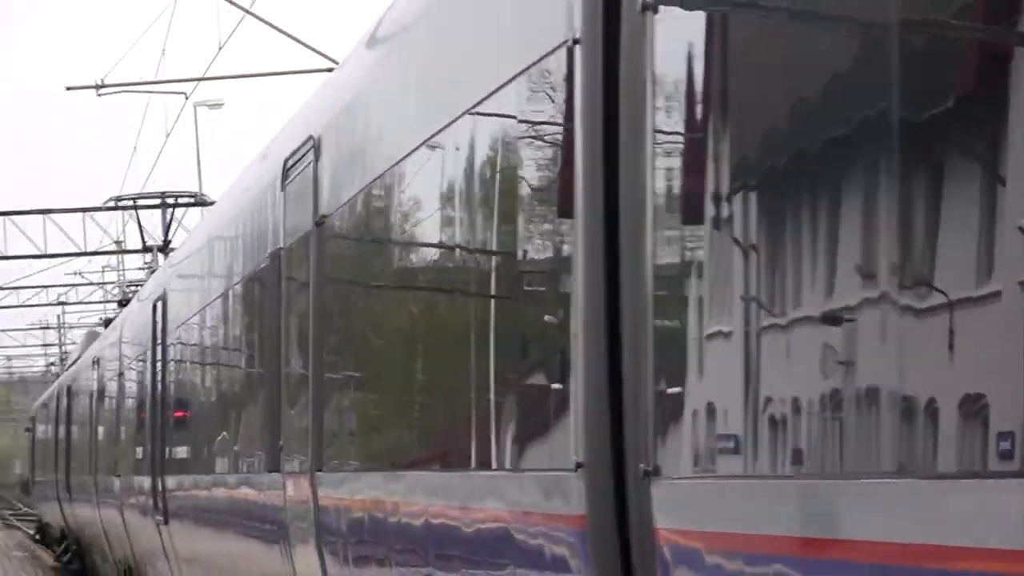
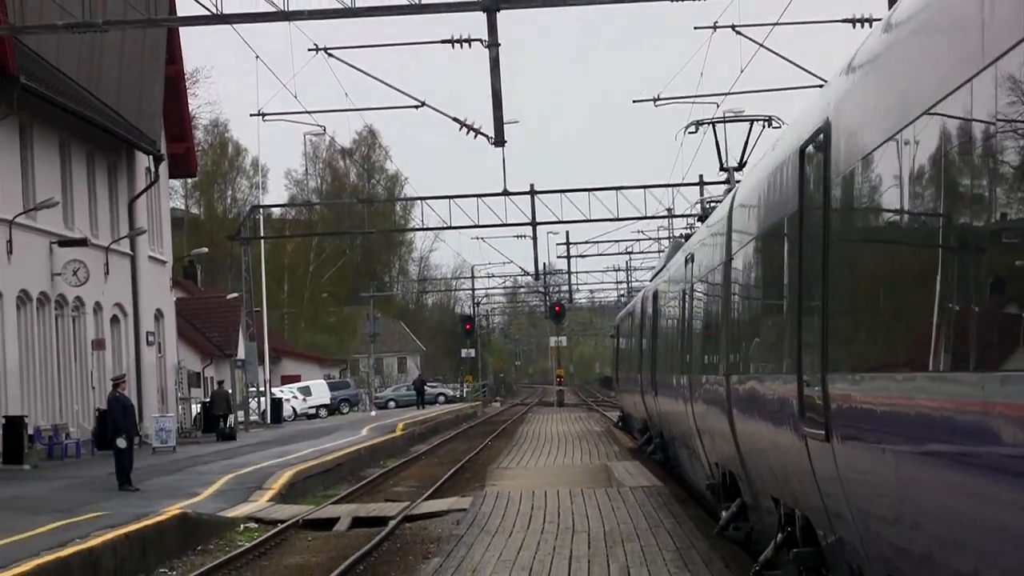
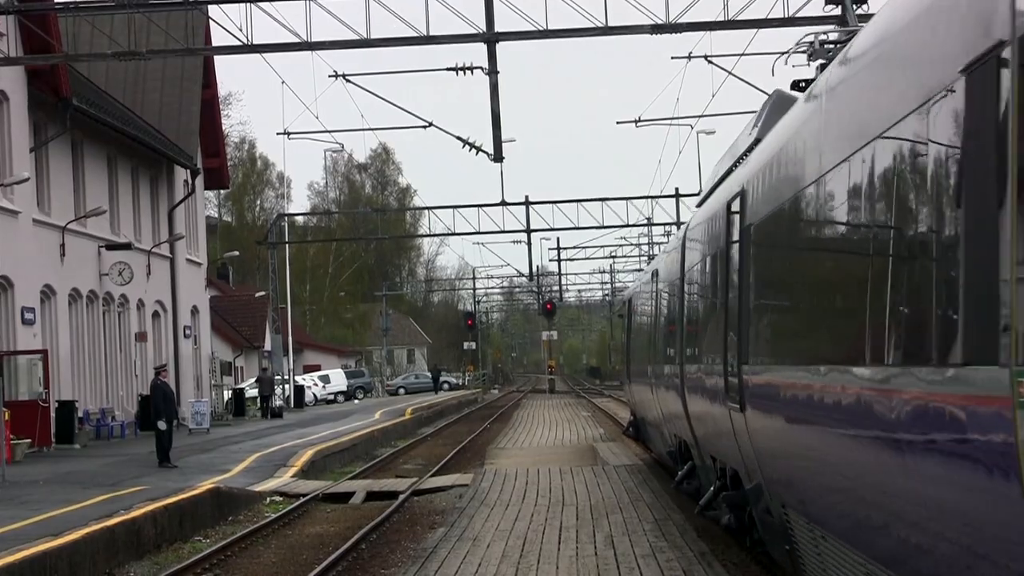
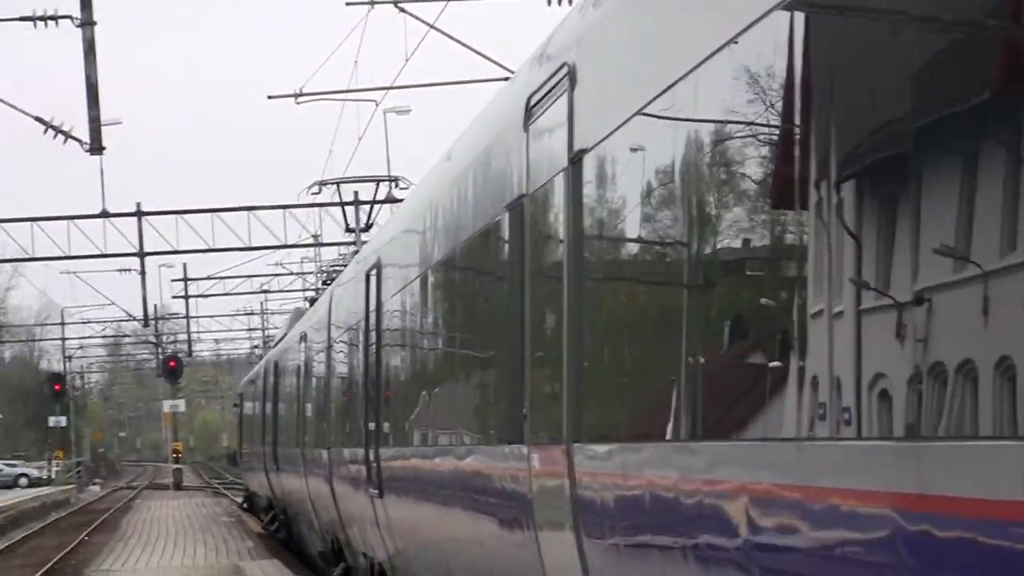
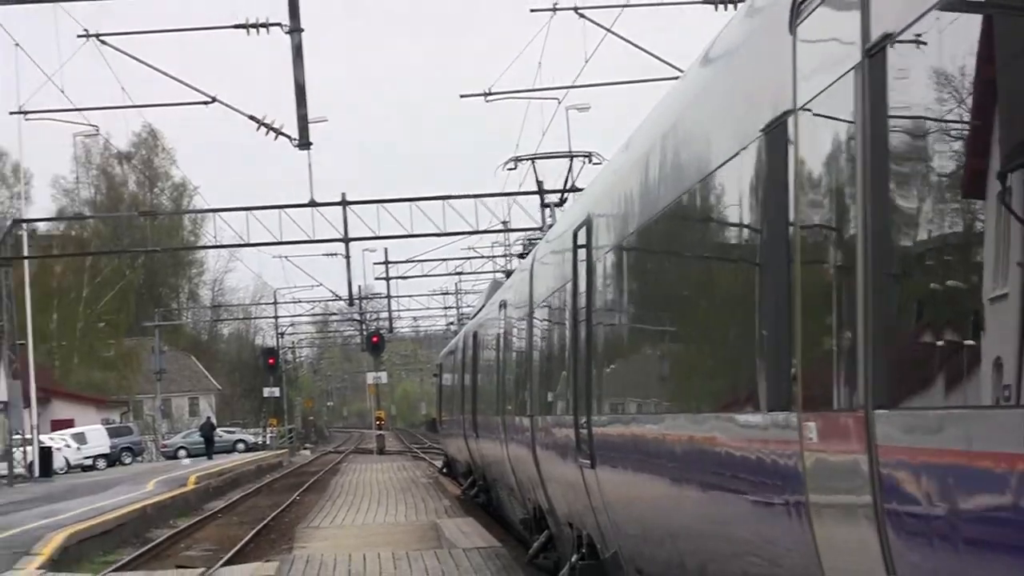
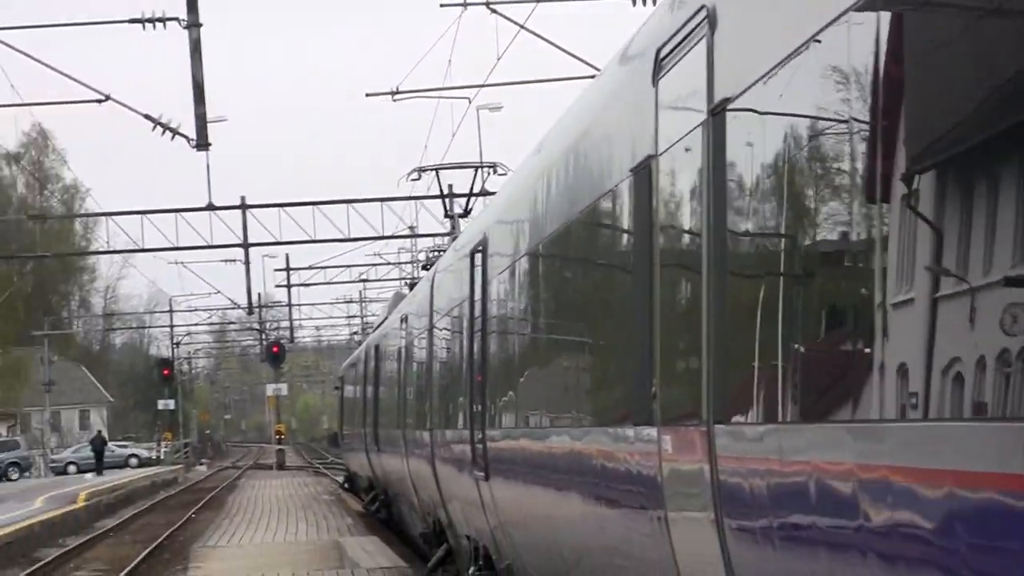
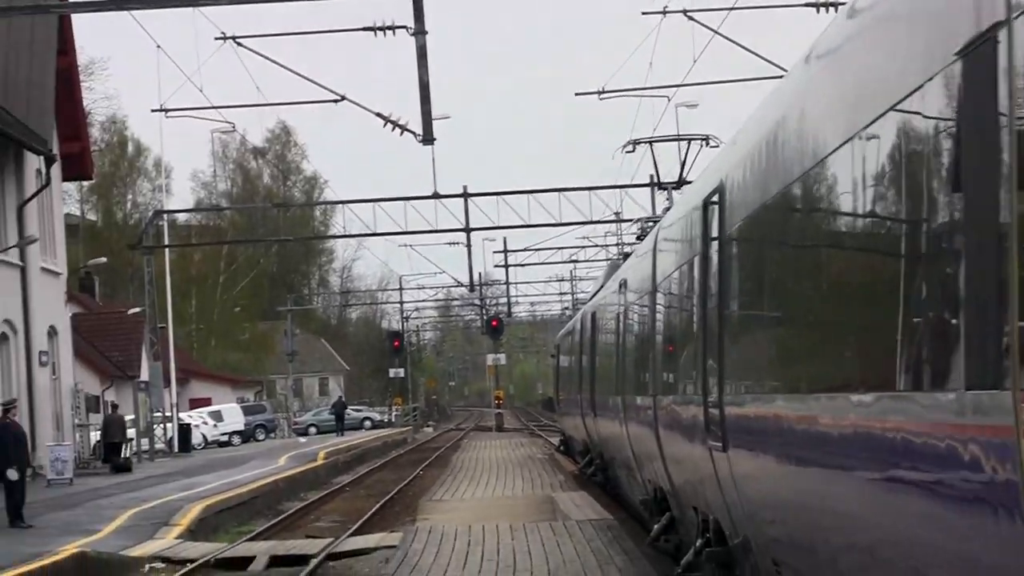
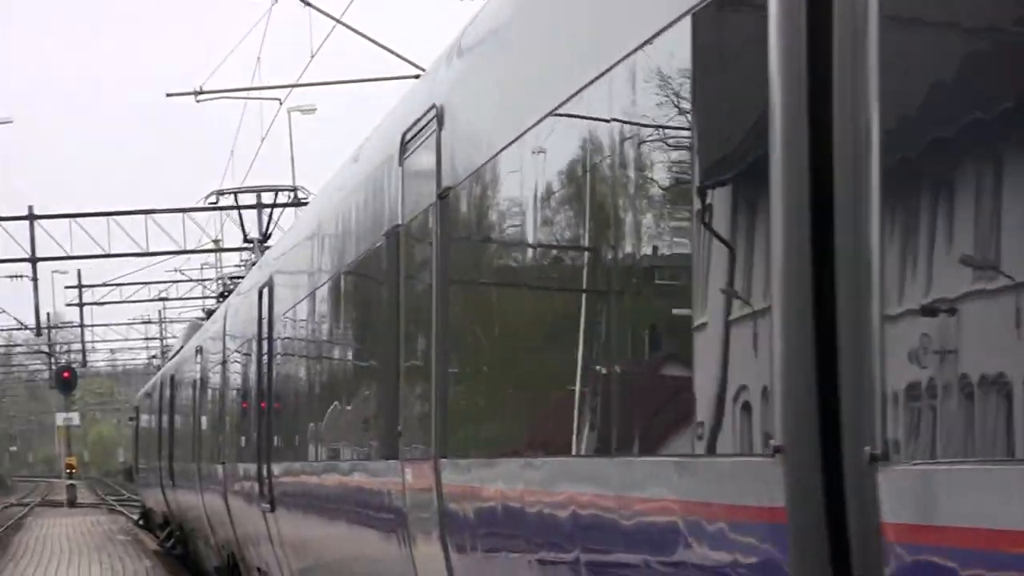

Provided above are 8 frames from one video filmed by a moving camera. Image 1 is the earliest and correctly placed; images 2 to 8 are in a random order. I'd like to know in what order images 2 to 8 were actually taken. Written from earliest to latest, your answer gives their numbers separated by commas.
8, 4, 6, 5, 7, 2, 3
